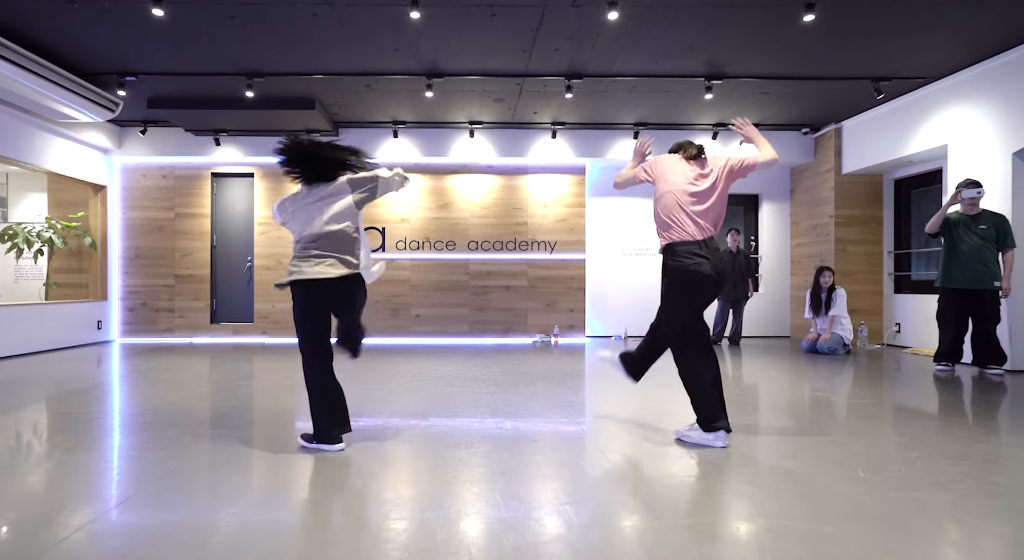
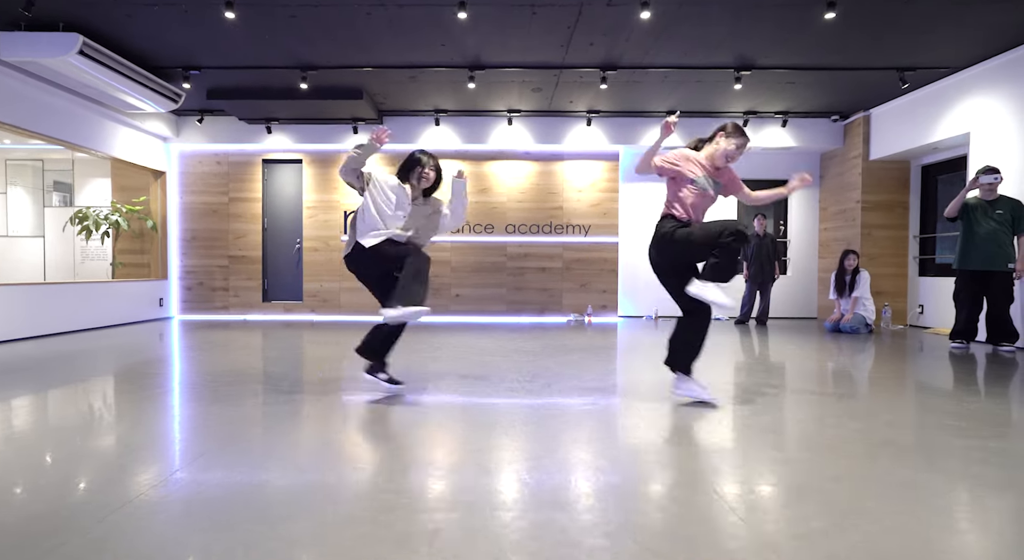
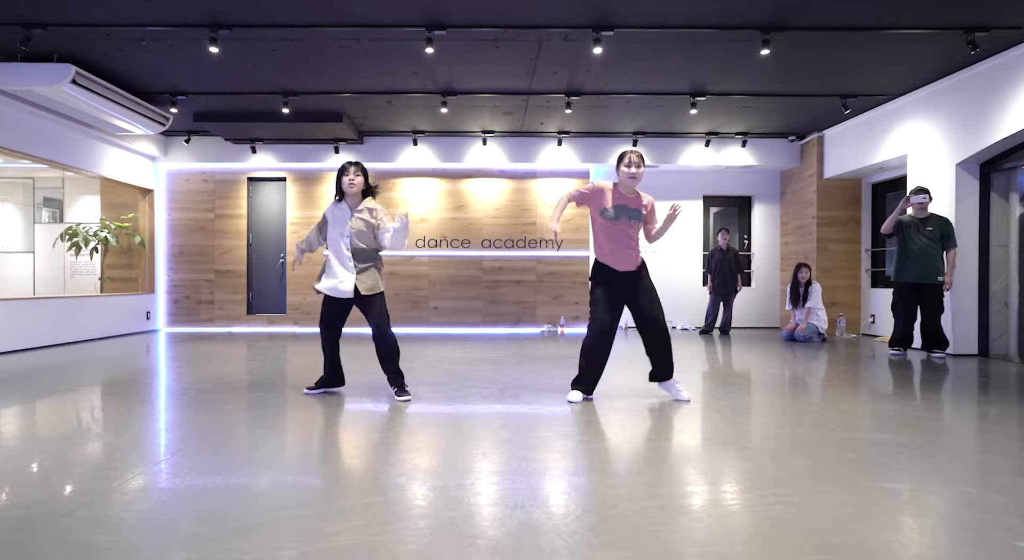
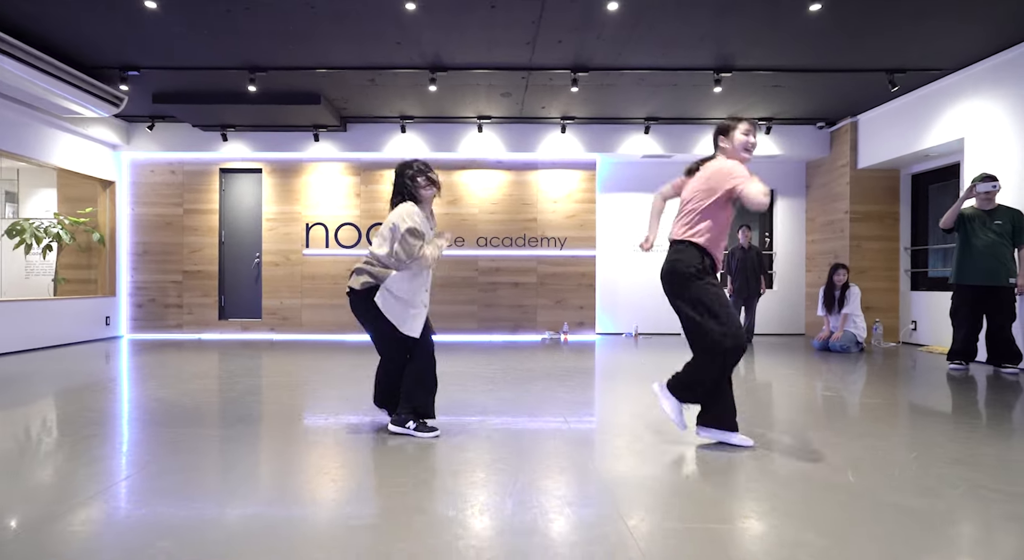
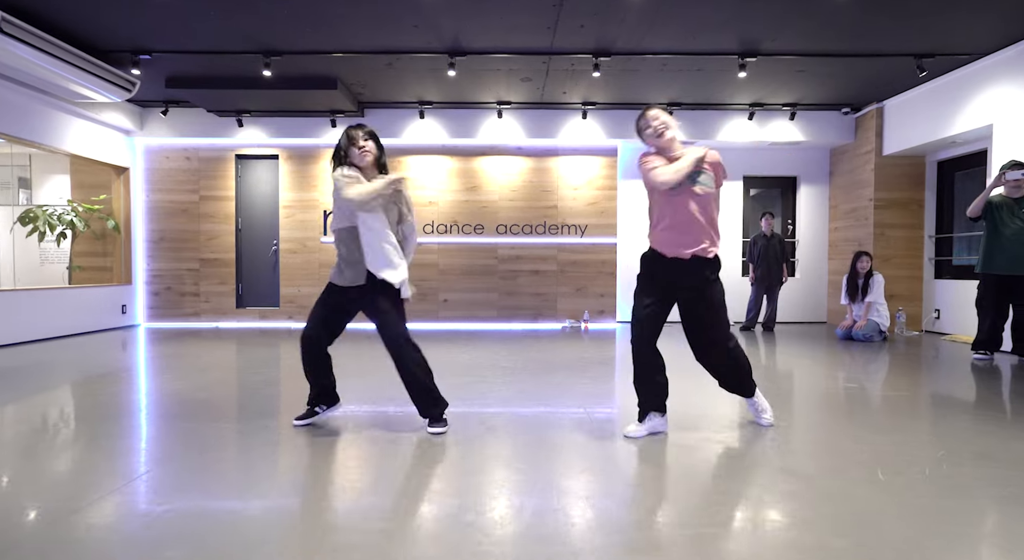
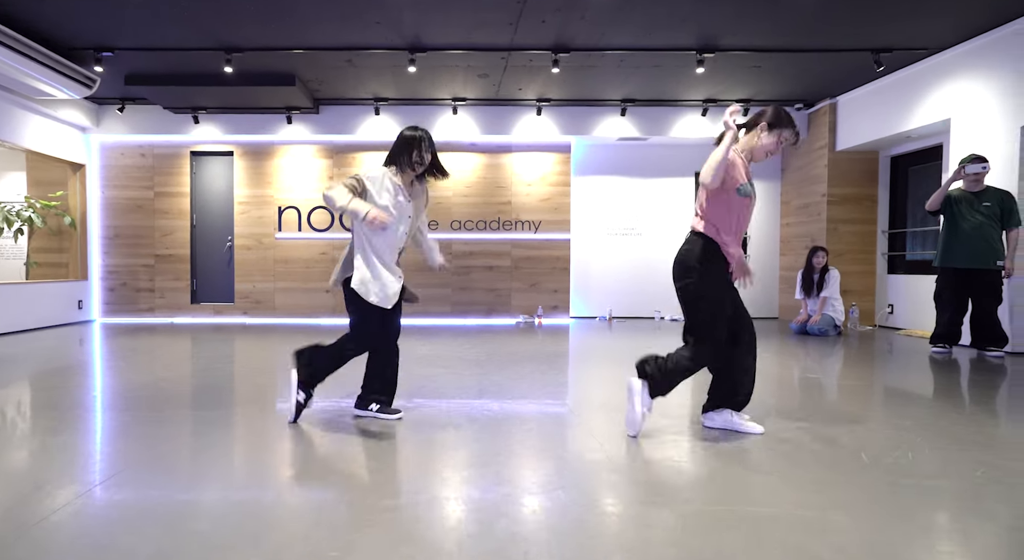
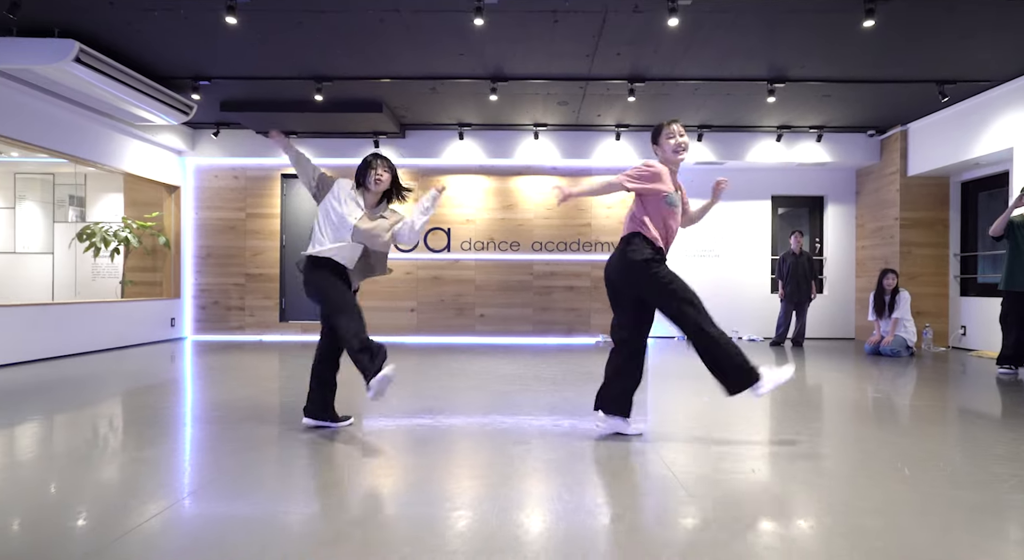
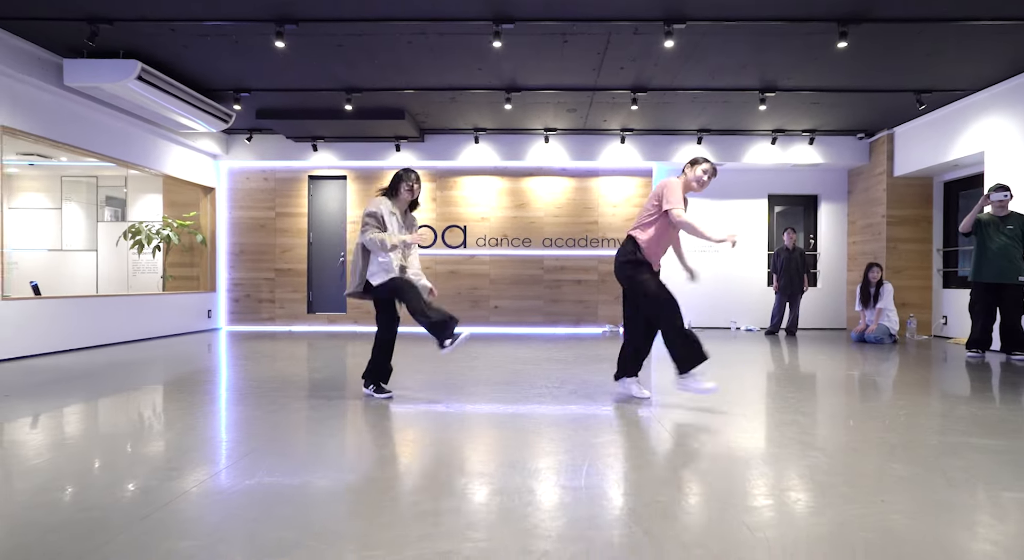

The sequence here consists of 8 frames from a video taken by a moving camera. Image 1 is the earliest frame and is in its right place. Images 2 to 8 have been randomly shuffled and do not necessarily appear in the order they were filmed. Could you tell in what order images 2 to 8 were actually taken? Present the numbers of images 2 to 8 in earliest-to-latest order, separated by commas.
3, 5, 7, 8, 2, 6, 4
